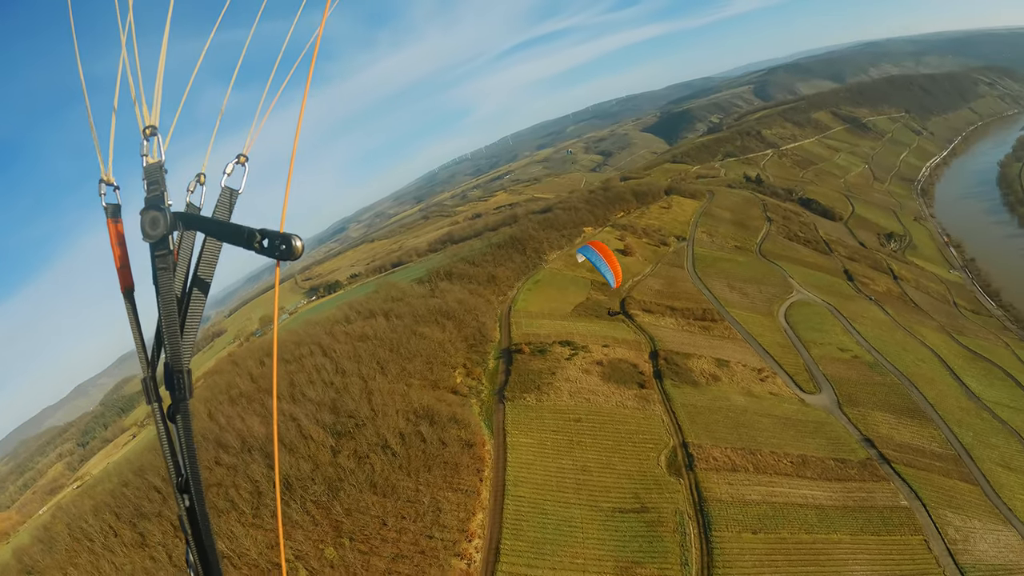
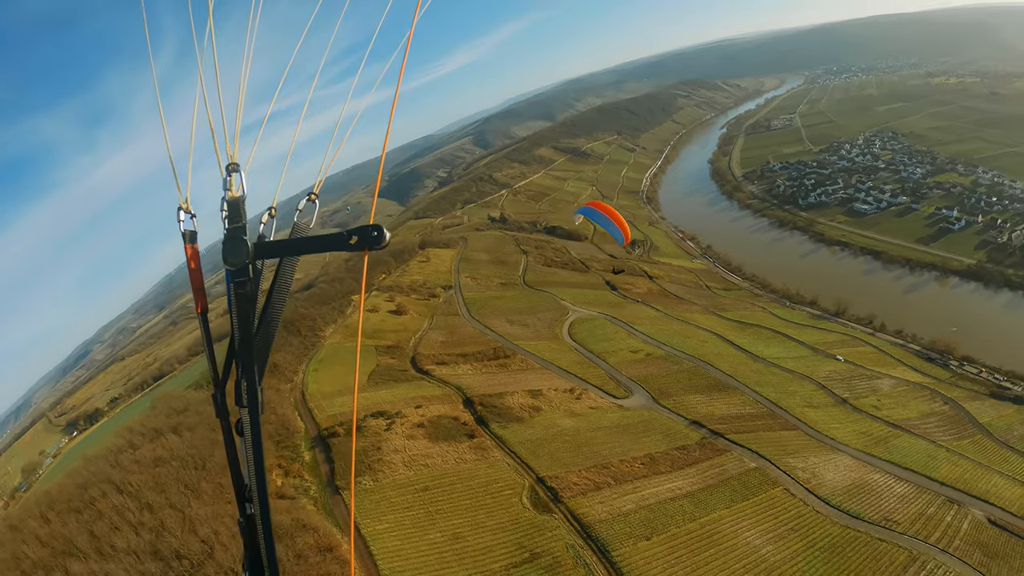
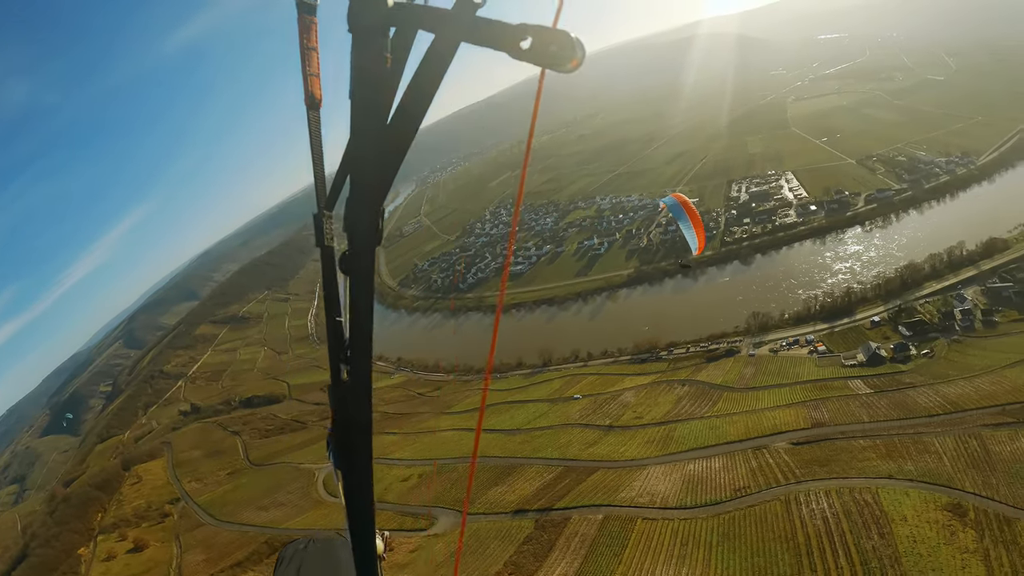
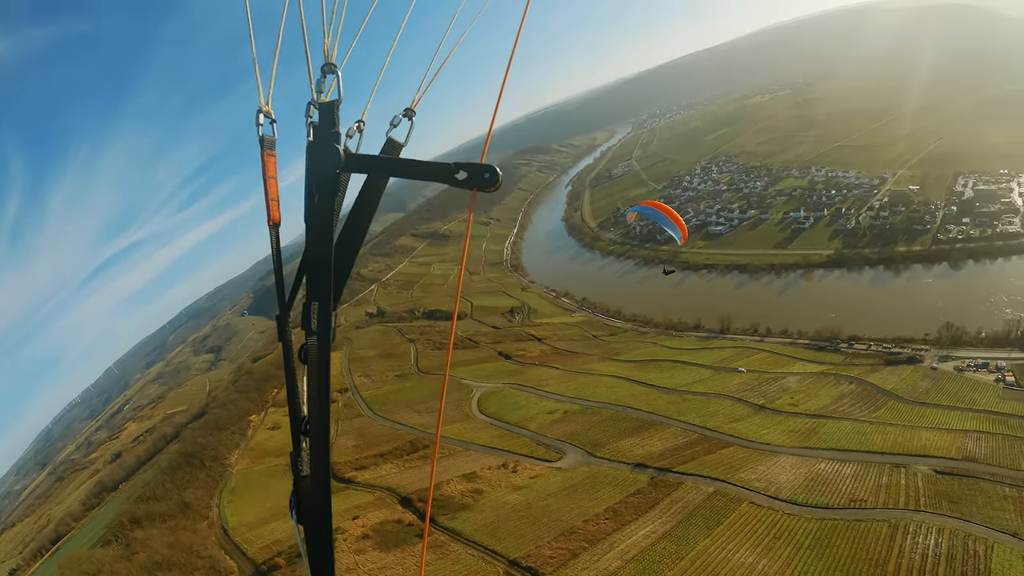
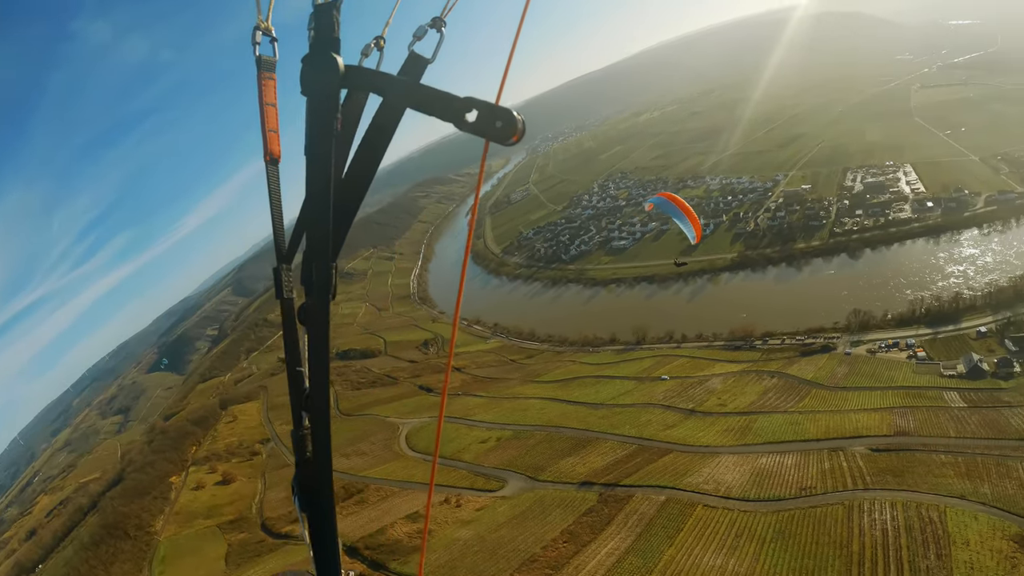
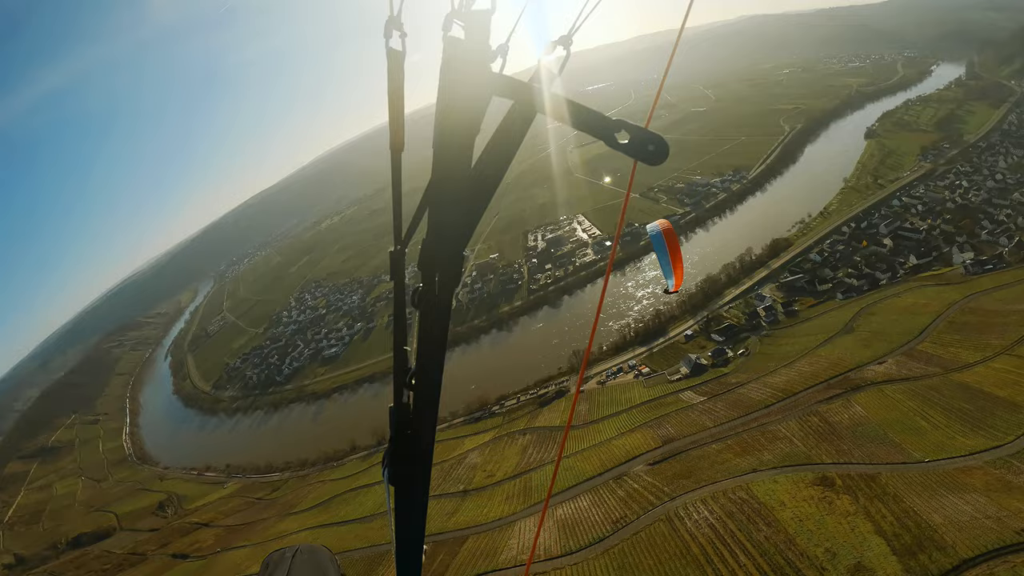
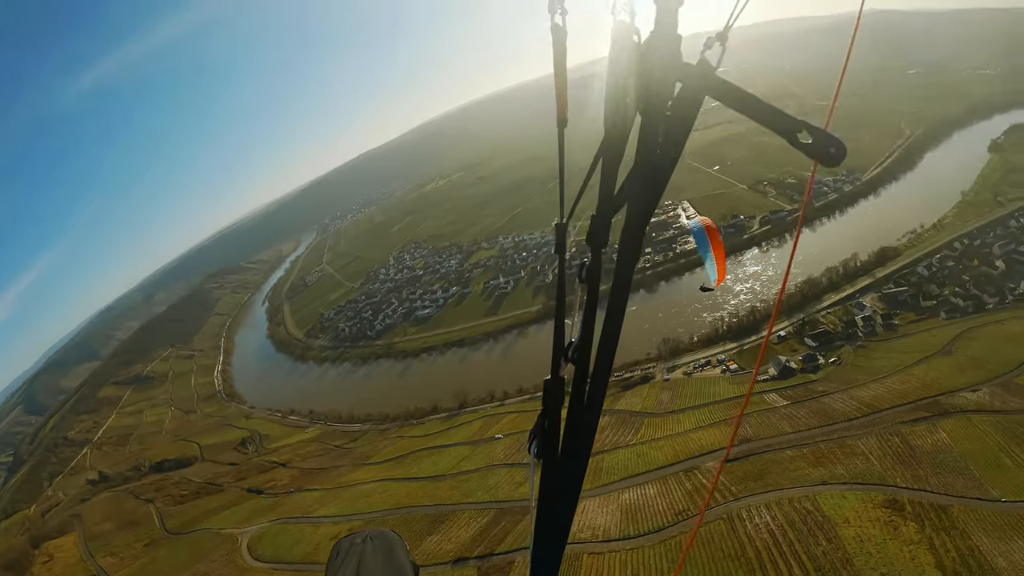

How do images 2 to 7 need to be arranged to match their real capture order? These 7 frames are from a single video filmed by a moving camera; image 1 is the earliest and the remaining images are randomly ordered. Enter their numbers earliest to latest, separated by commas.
2, 4, 5, 3, 7, 6
